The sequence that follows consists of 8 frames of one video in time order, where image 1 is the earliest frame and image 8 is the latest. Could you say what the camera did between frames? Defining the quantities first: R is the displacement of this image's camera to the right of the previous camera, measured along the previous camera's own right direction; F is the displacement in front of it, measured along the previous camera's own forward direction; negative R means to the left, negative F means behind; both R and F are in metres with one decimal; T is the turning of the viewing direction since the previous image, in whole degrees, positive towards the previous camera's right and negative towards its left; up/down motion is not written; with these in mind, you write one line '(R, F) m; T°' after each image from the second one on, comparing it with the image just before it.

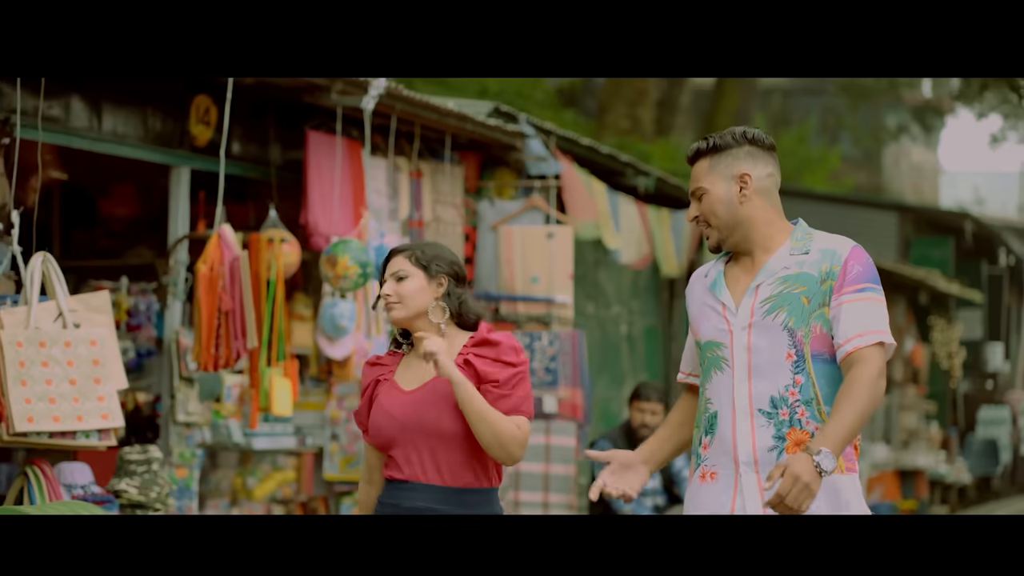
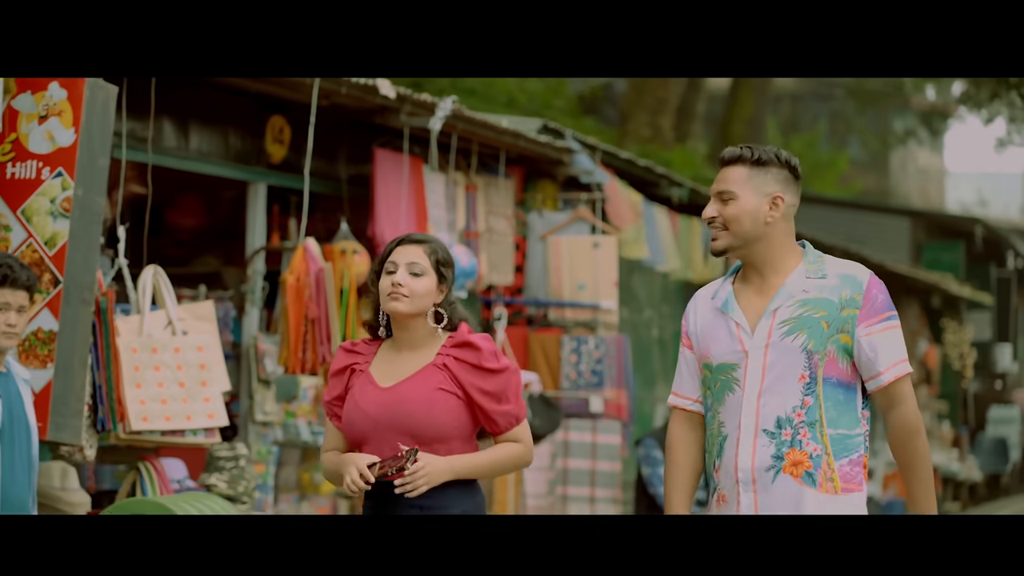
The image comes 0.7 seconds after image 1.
(-0.2, -0.5) m; 0°
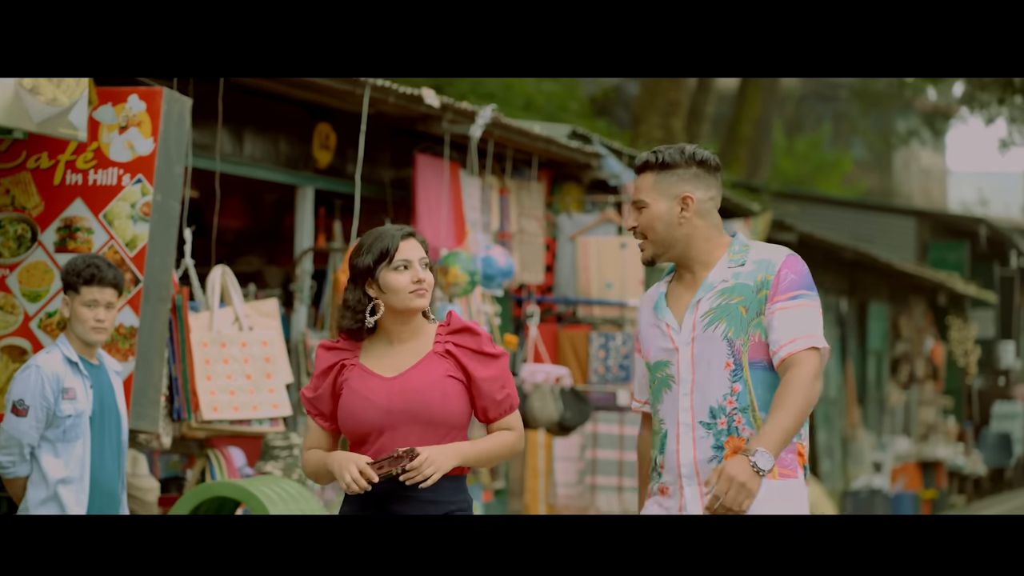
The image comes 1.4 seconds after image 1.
(-0.1, -0.4) m; 0°
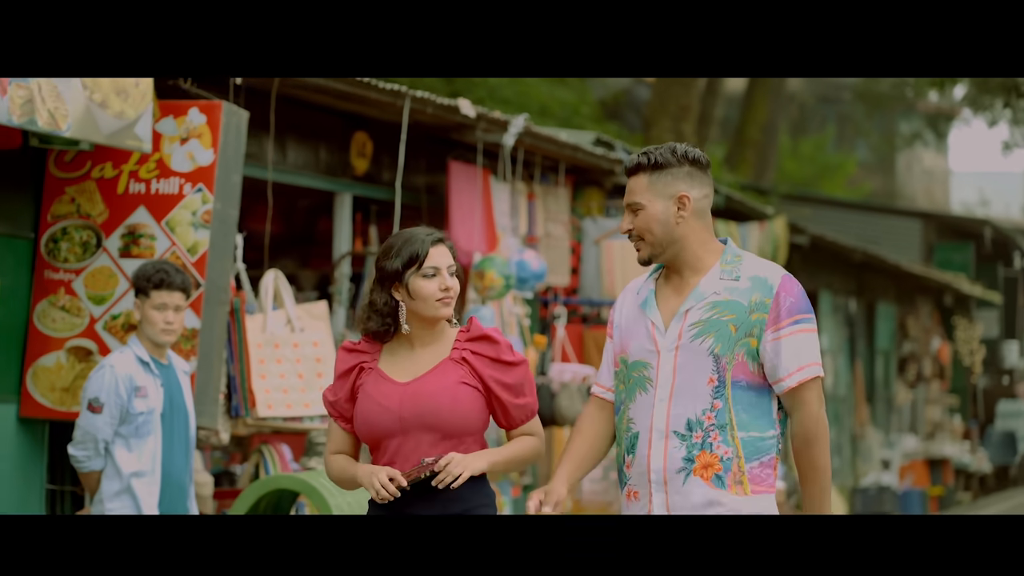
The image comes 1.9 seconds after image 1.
(-0.1, -0.3) m; 0°
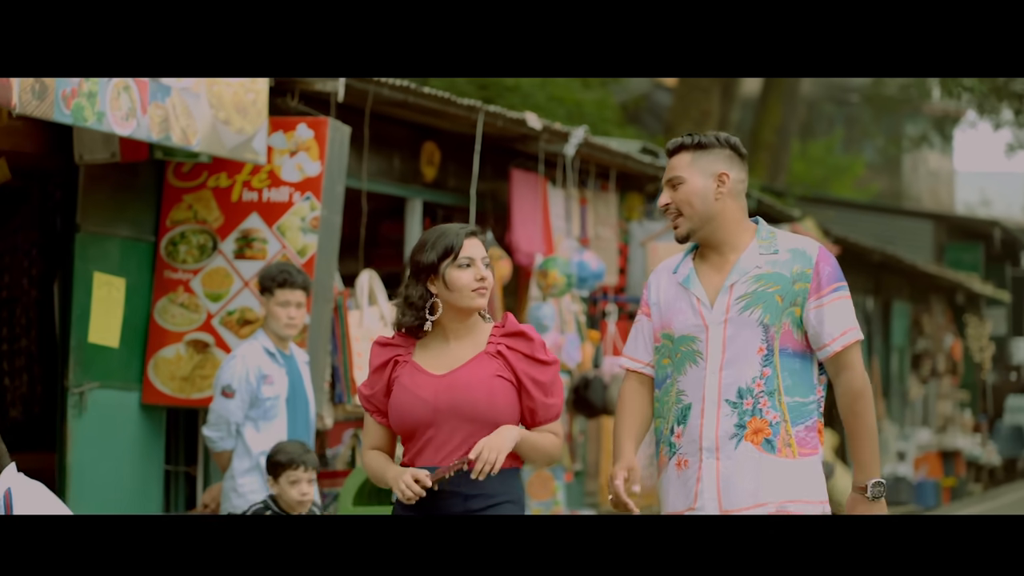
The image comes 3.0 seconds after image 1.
(-0.2, -0.6) m; 0°
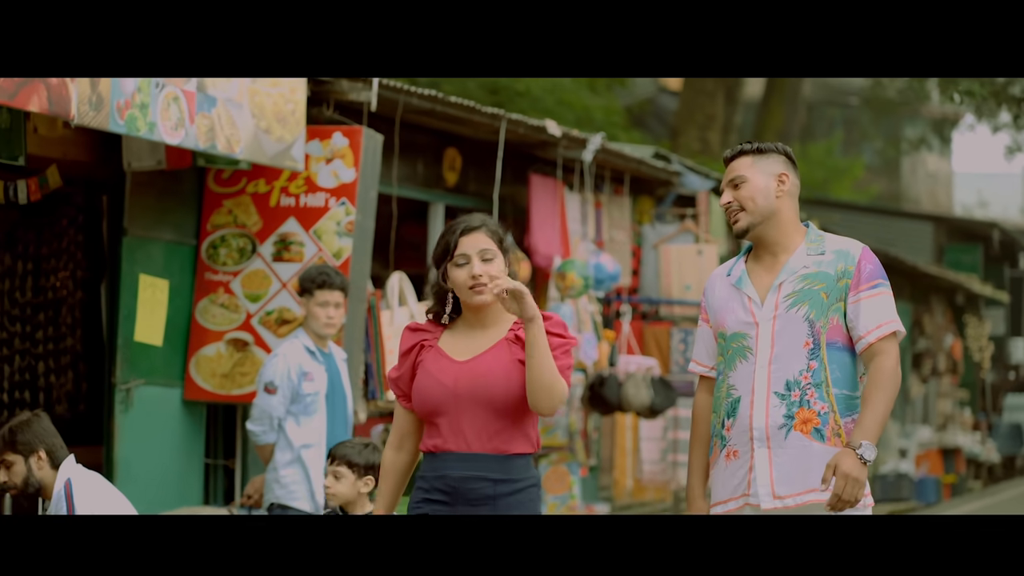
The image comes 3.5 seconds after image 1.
(-0.1, -0.3) m; 0°
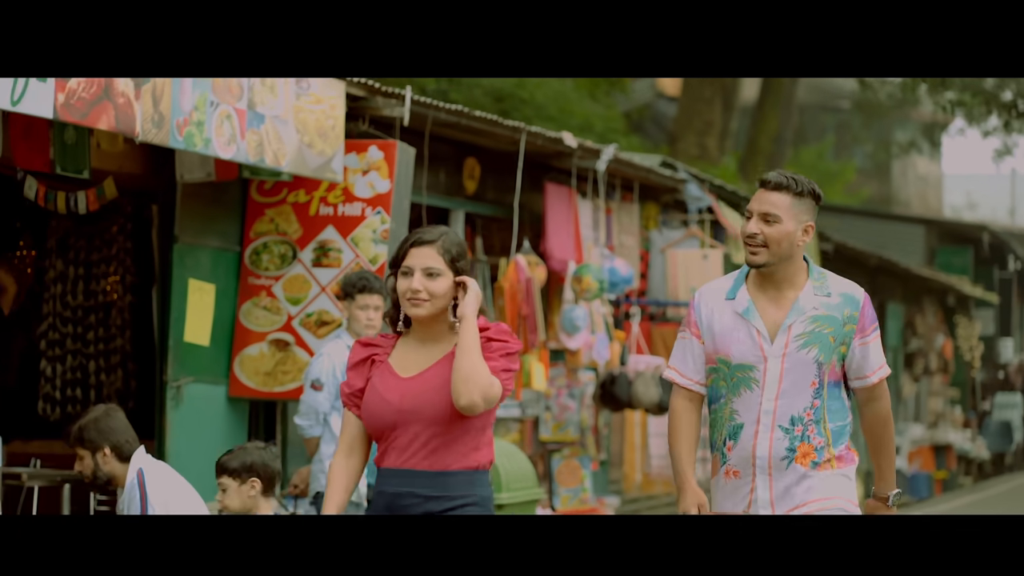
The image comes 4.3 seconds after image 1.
(-0.1, -0.5) m; 0°
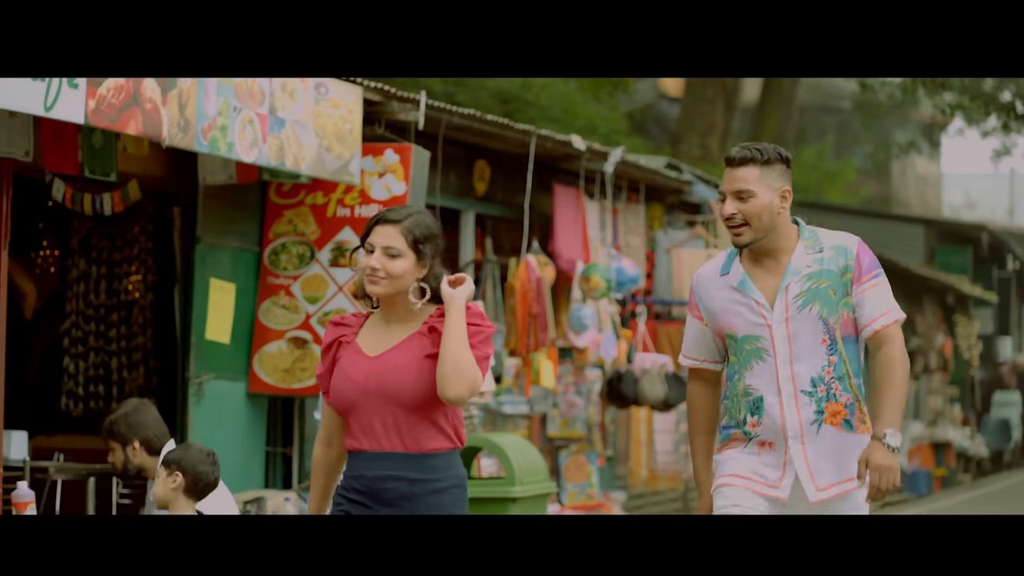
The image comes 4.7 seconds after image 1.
(0.0, -0.2) m; 0°
